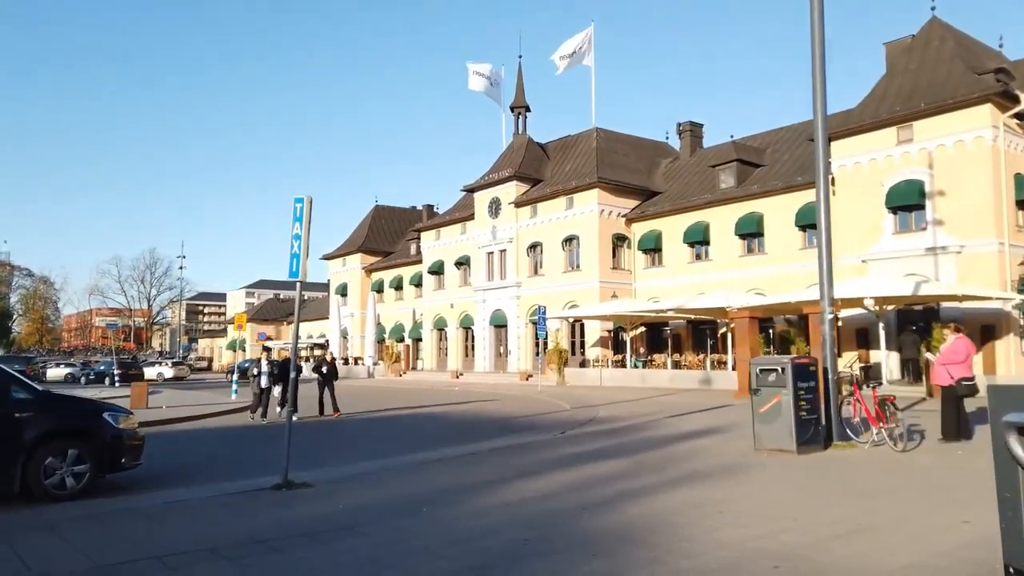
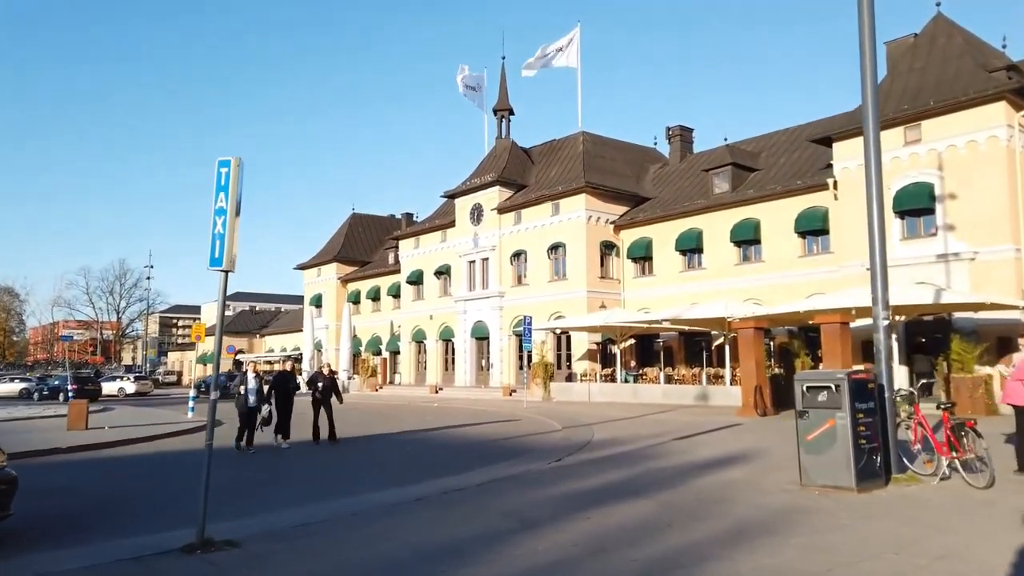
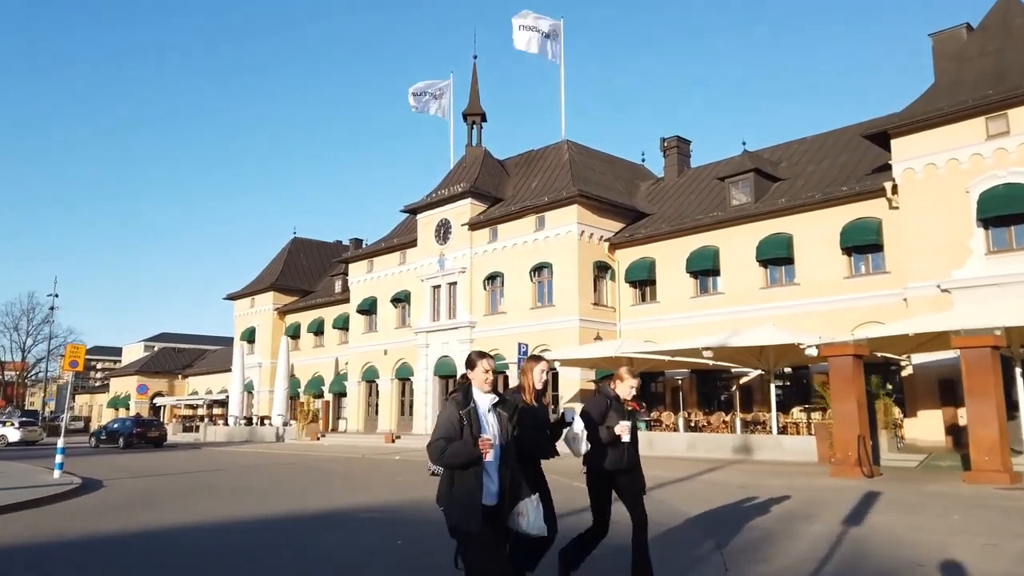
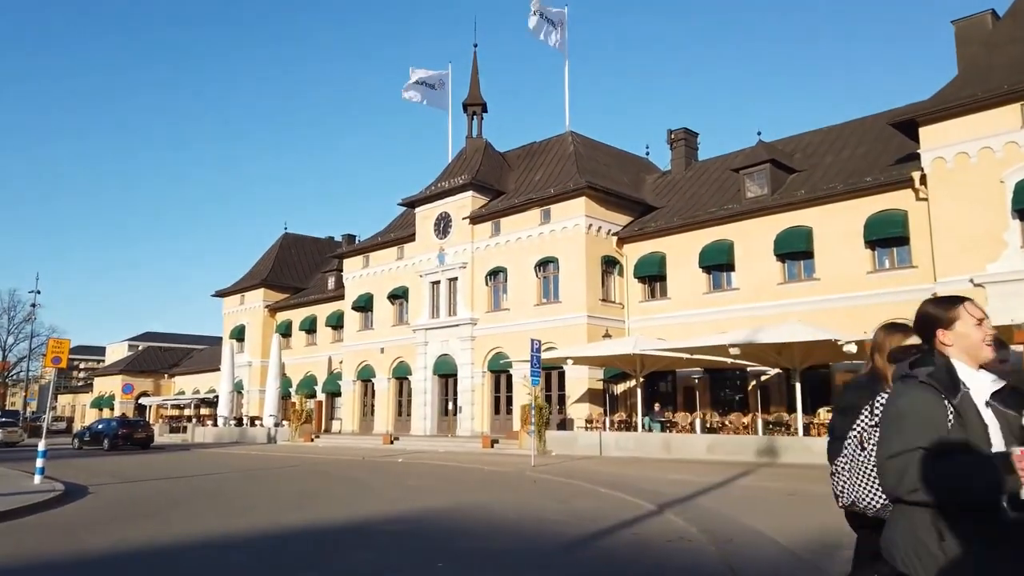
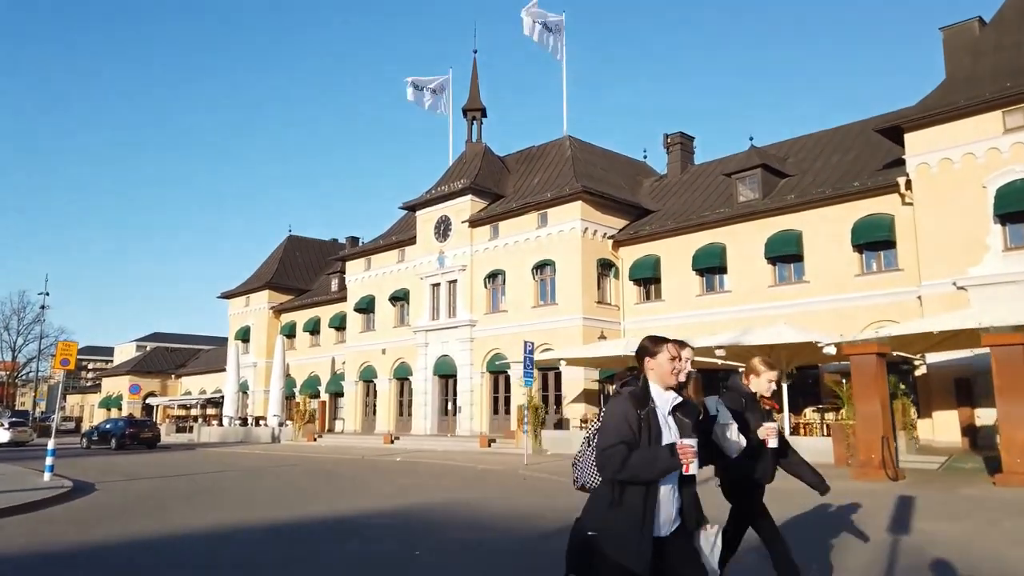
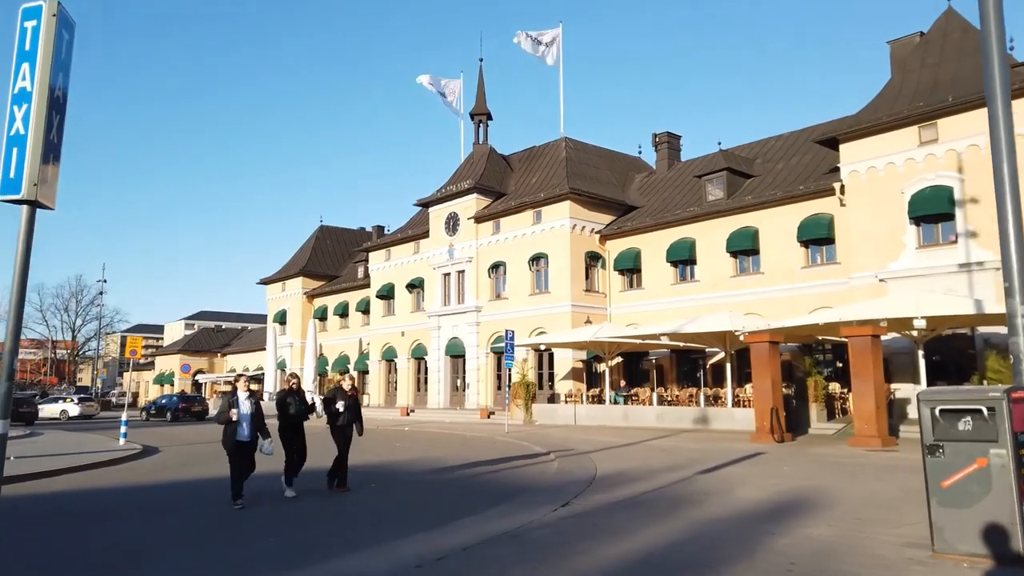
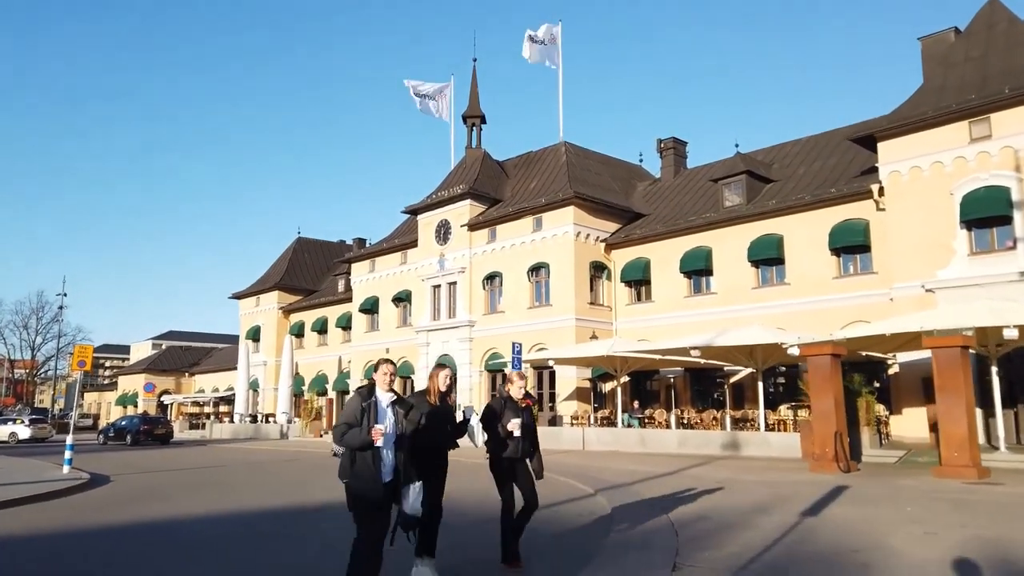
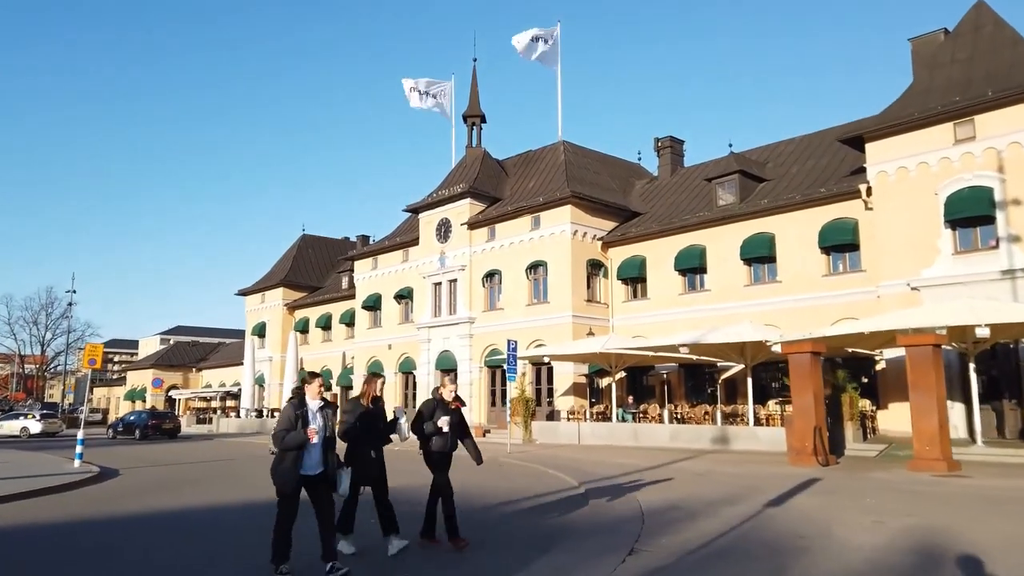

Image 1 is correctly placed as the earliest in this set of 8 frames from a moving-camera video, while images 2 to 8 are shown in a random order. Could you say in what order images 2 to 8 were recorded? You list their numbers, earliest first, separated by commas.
2, 6, 8, 7, 3, 5, 4
